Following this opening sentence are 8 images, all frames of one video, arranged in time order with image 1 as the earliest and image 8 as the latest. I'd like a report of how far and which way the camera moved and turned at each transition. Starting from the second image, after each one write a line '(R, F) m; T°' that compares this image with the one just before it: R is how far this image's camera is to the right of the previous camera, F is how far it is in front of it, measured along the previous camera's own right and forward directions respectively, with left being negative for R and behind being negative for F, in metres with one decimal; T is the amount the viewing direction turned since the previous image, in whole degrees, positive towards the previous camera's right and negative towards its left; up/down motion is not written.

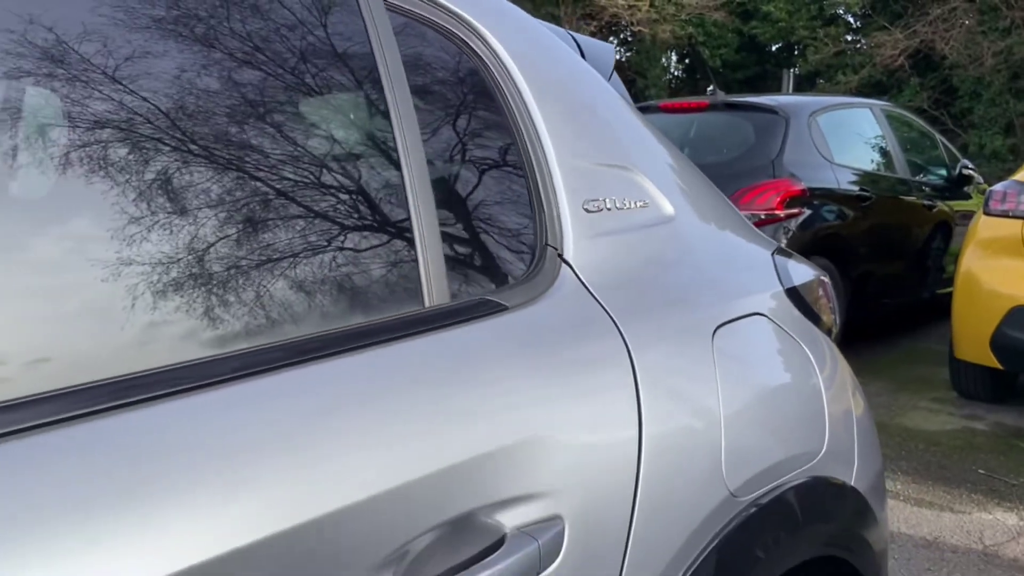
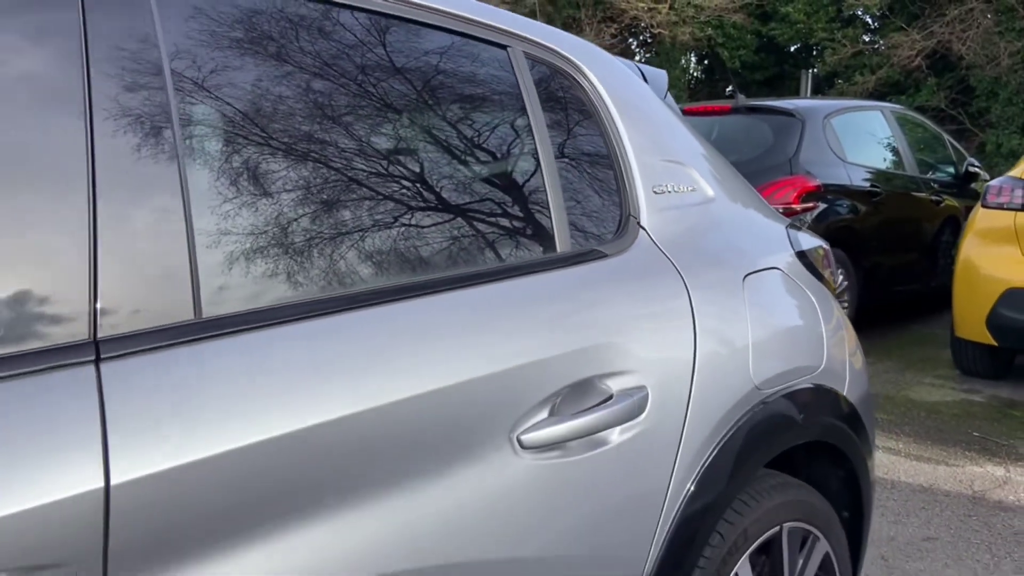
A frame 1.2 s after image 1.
(-0.2, -0.5) m; -1°
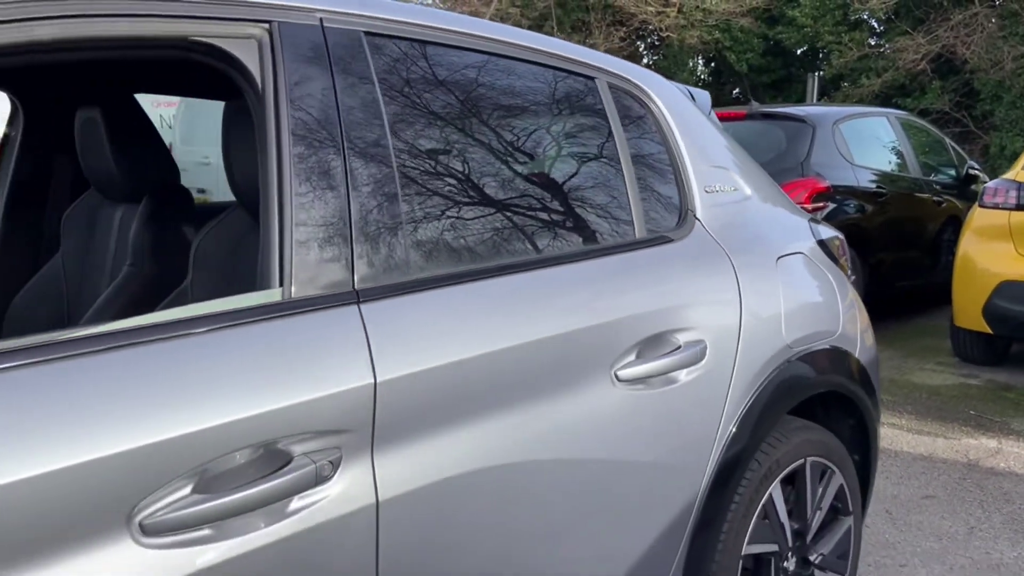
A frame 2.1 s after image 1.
(-0.2, -0.5) m; 0°
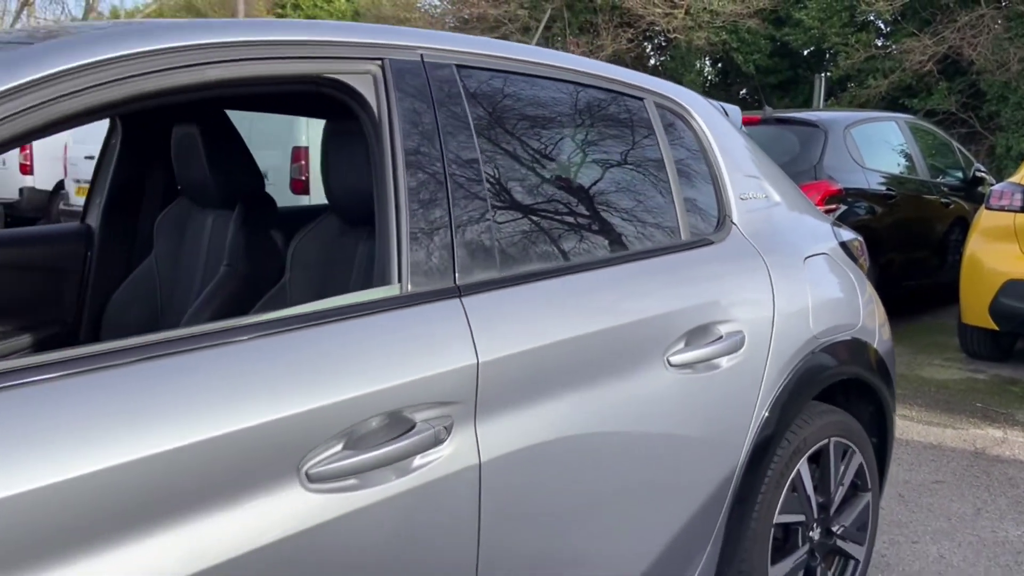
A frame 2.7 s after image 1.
(-0.1, -0.3) m; 0°
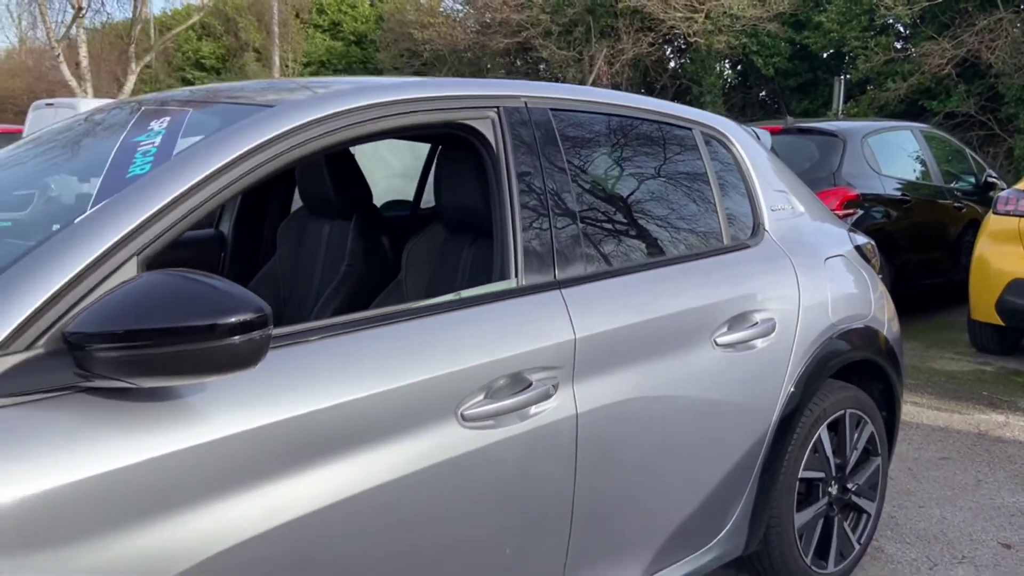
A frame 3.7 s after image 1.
(-0.2, -0.5) m; -1°
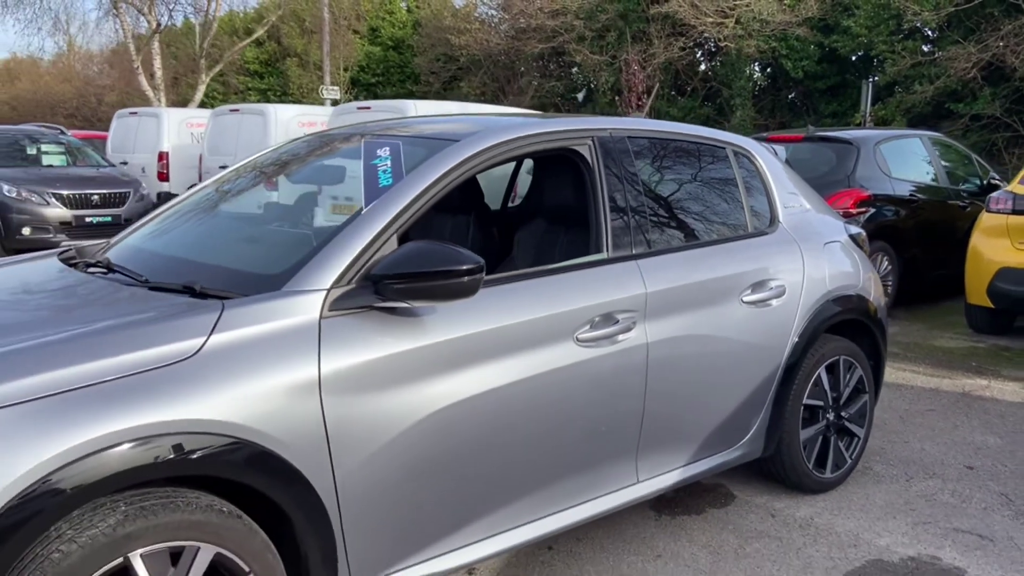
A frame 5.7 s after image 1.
(-0.2, -1.1) m; -2°
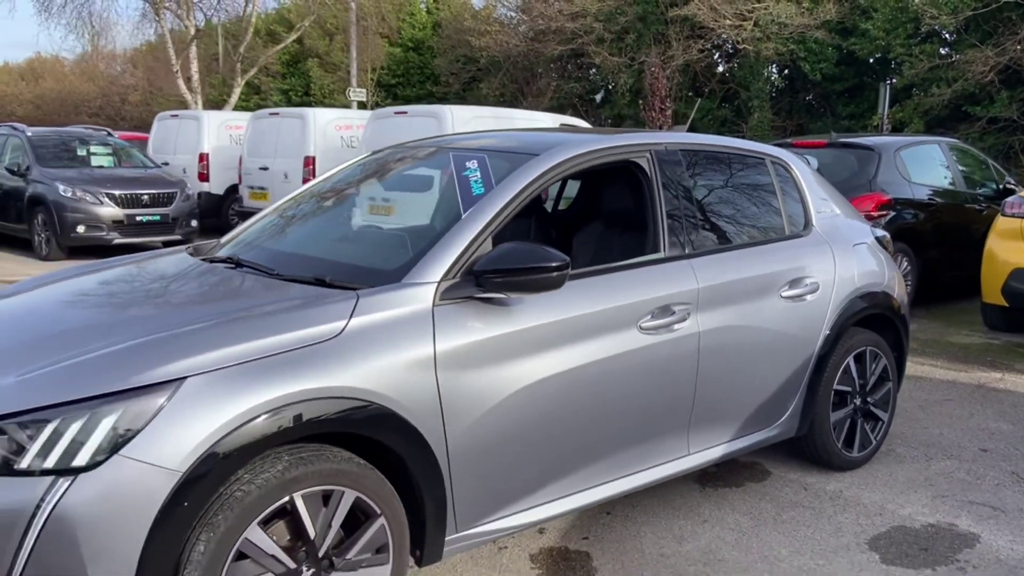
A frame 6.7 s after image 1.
(-0.2, -0.5) m; -1°
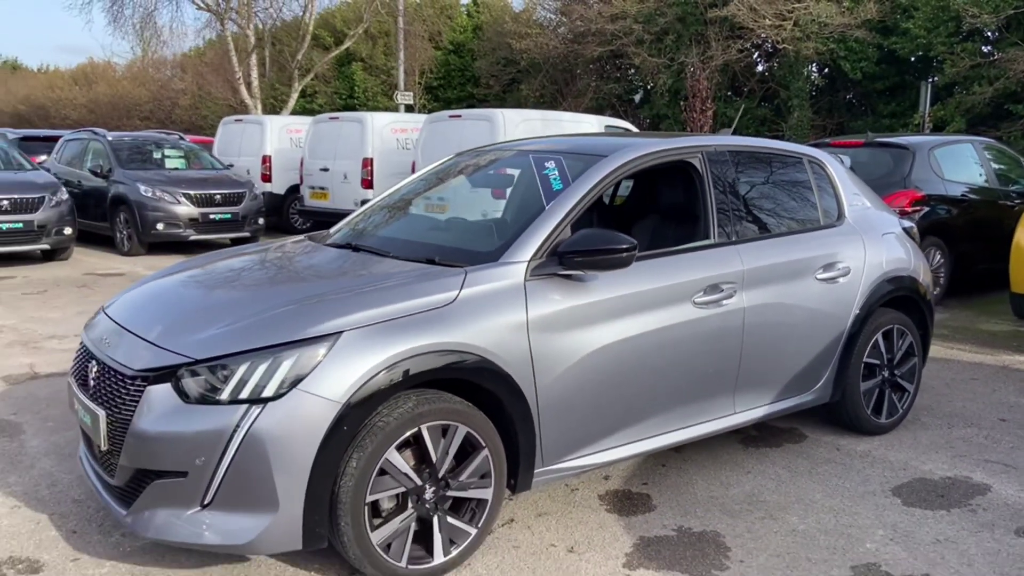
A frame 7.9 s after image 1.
(-0.2, -0.6) m; -2°
